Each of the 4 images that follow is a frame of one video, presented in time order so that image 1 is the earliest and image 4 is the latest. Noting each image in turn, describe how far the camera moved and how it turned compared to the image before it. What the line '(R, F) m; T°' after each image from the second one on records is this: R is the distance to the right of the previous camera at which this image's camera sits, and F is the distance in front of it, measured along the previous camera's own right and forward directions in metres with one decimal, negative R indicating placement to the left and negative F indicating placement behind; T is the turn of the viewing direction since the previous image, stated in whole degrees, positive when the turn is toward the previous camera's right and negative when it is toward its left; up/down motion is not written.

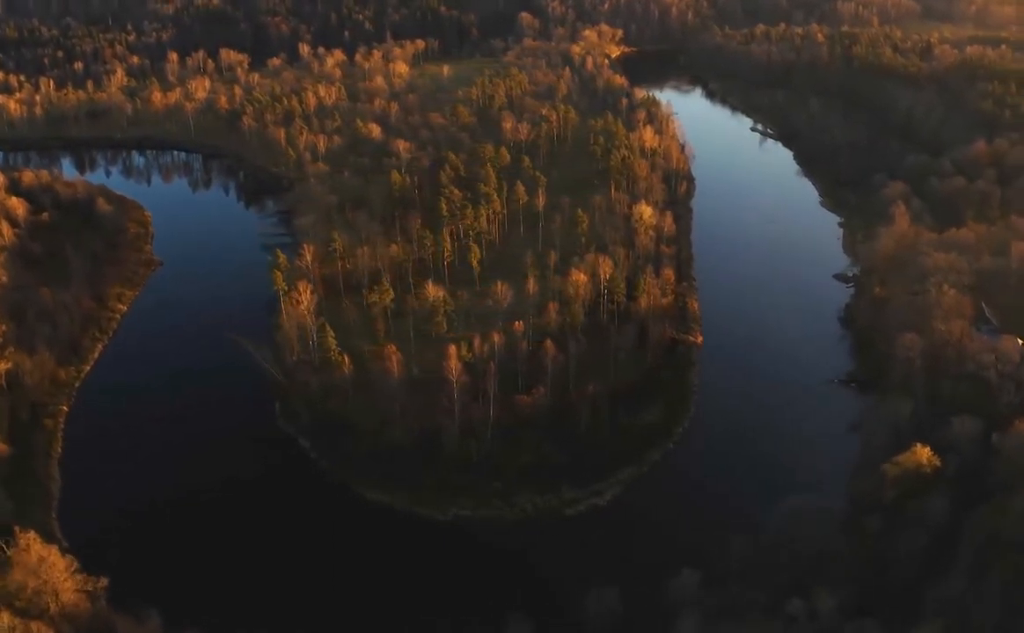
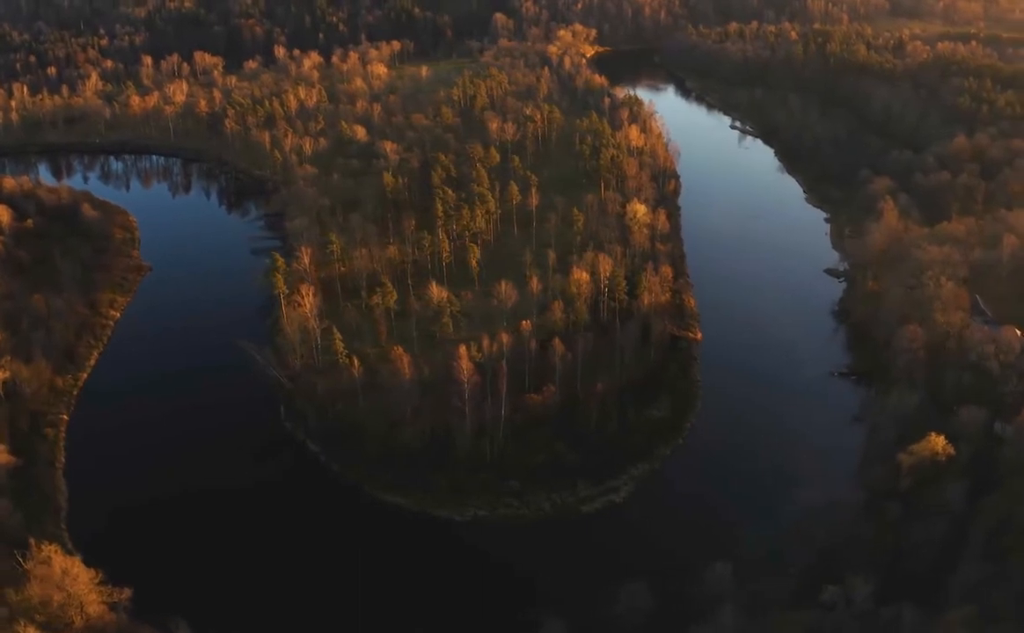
(-0.7, +0.1) m; +1°
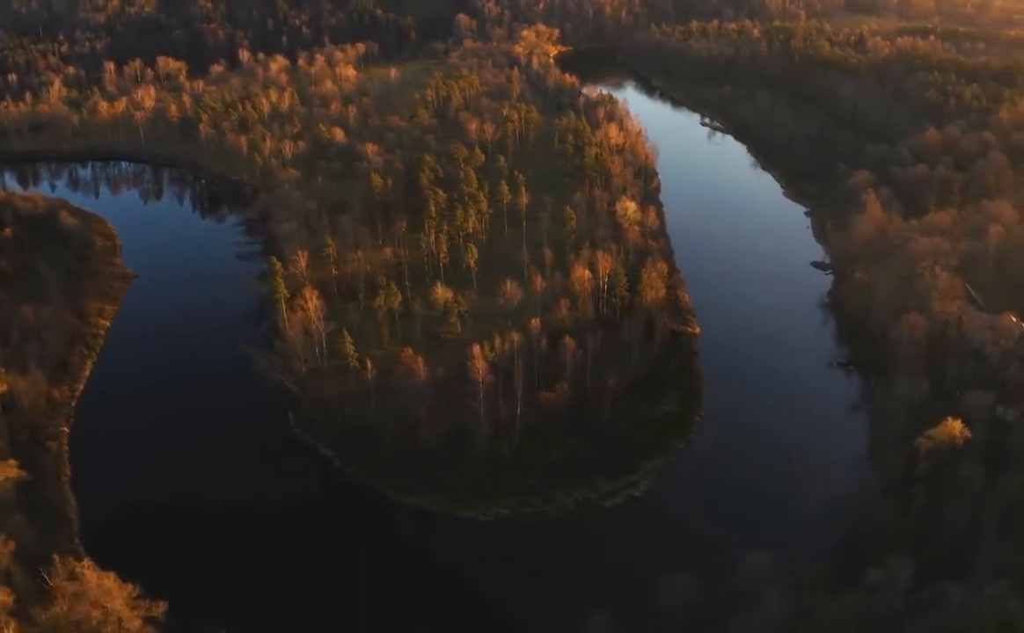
(-1.0, +0.1) m; +2°
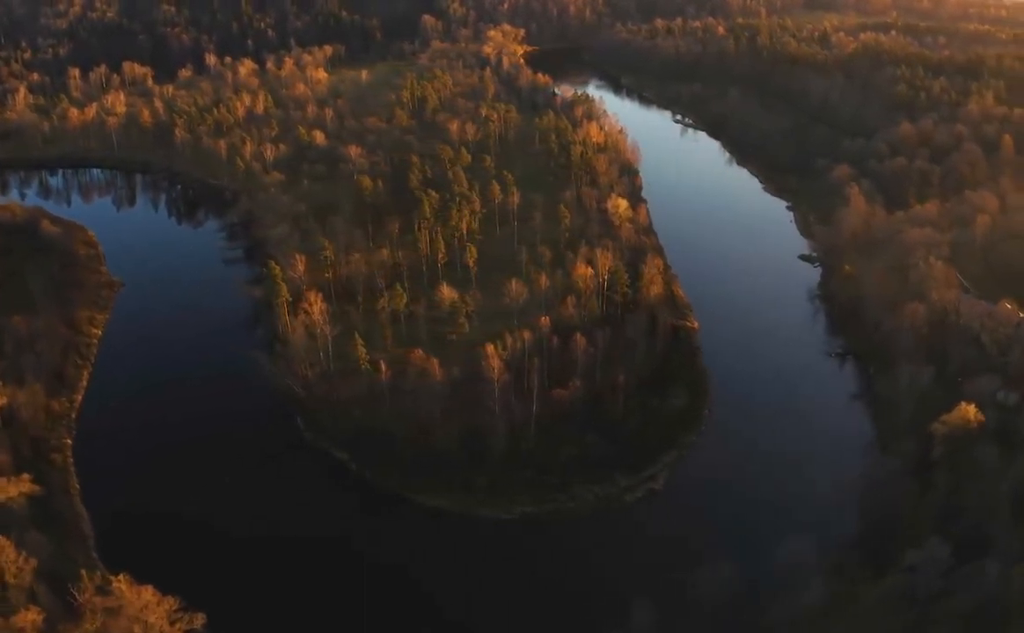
(-0.9, +0.1) m; +2°
